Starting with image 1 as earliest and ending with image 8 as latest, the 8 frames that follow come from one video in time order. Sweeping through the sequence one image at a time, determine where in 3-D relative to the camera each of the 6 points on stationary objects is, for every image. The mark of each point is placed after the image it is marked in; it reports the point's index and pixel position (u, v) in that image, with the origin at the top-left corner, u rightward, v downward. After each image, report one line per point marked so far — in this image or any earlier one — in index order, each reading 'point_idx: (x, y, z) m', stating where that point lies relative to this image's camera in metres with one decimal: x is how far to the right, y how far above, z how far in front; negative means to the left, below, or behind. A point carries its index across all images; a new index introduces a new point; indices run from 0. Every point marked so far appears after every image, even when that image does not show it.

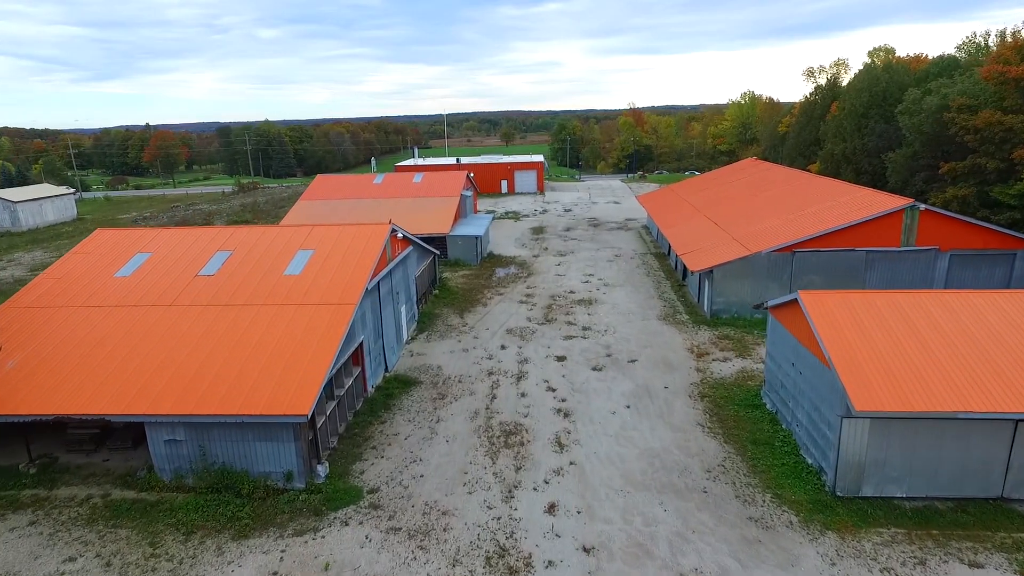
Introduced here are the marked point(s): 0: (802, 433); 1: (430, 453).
0: (+6.3, -3.1, +12.9) m
1: (-1.9, -3.8, +13.7) m
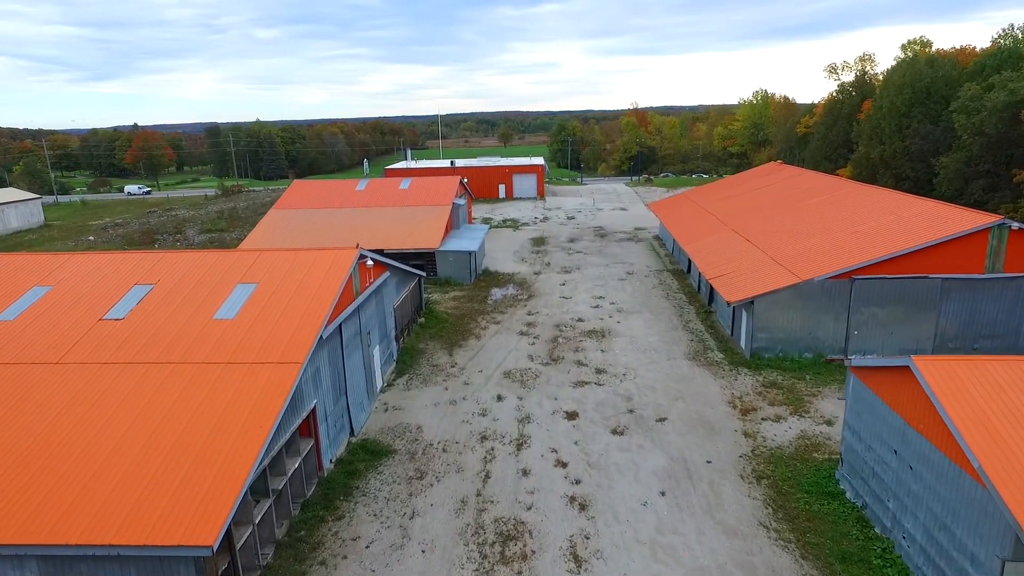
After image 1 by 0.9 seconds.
0: (+6.2, -4.1, +9.3) m
1: (-1.9, -4.7, +10.0) m
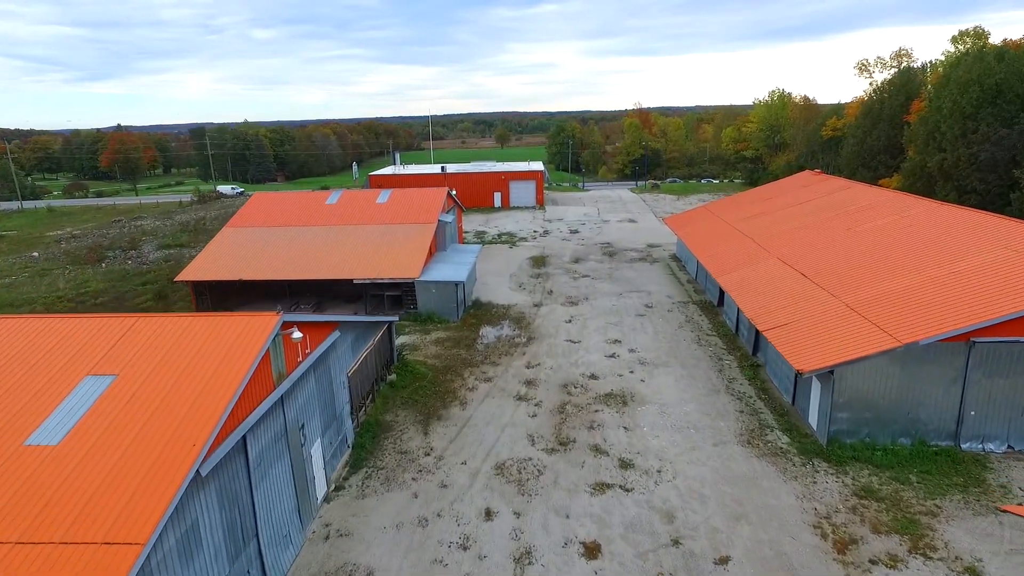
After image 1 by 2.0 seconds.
0: (+6.2, -5.5, +4.7) m
1: (-2.0, -6.1, +5.4) m
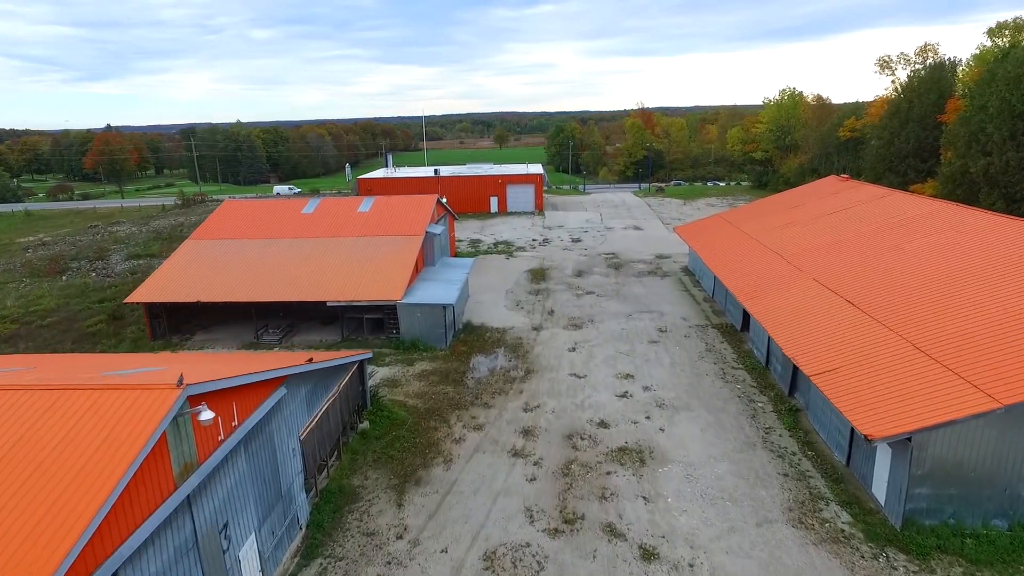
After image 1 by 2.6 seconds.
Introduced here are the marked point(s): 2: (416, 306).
0: (+6.1, -6.2, +2.0) m
1: (-2.1, -6.8, +2.7) m
2: (-3.1, -0.6, +19.4) m
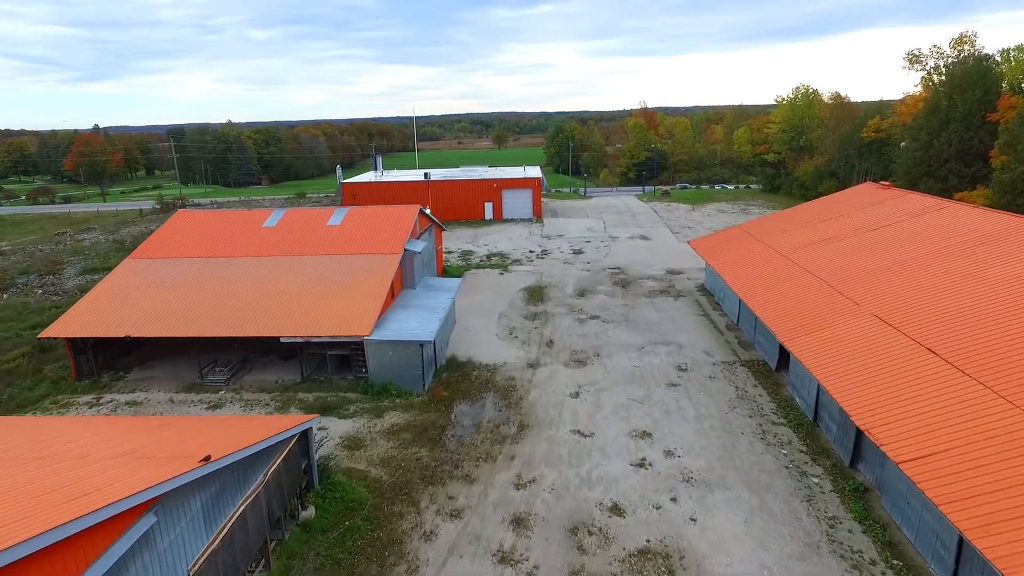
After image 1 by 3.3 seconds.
0: (+5.8, -7.1, -1.2) m
1: (-2.3, -7.7, -0.5) m
2: (-3.4, -1.5, +16.1) m
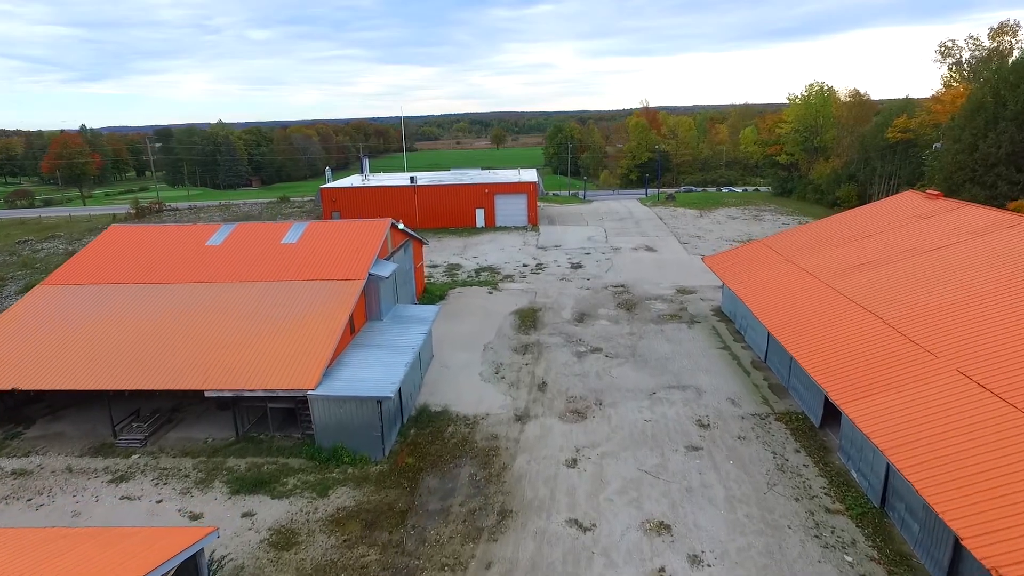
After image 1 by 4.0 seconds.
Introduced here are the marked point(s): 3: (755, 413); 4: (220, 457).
0: (+5.4, -8.0, -4.4) m
1: (-2.7, -8.6, -3.8) m
2: (-3.8, -2.4, +12.9) m
3: (+5.9, -3.0, +14.5) m
4: (-6.6, -3.8, +13.5) m
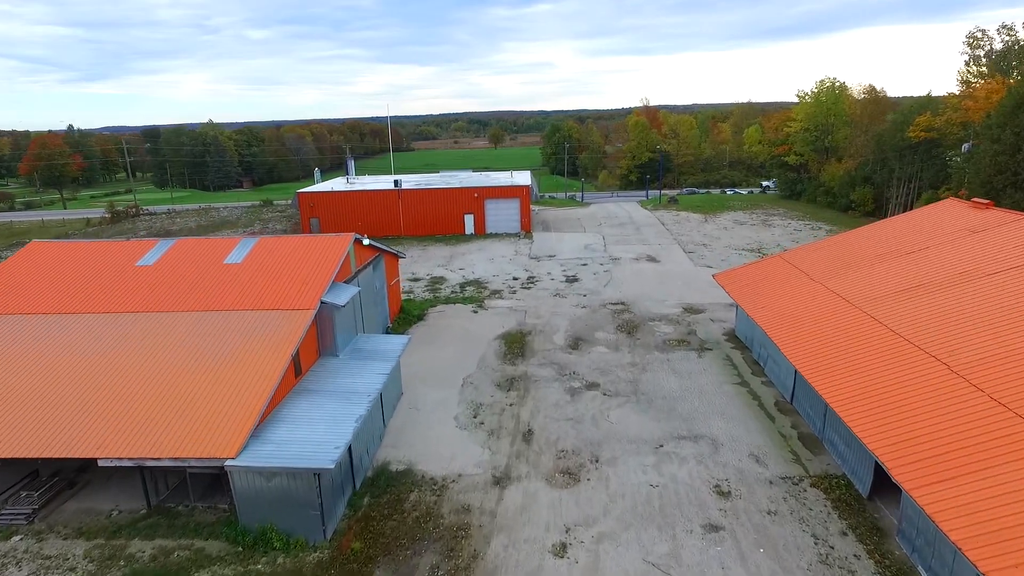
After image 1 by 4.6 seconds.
0: (+5.0, -8.7, -7.1) m
1: (-3.1, -9.3, -6.4) m
2: (-4.2, -3.1, +10.3) m
3: (+5.4, -3.7, +11.9) m
4: (-7.0, -4.5, +10.8) m
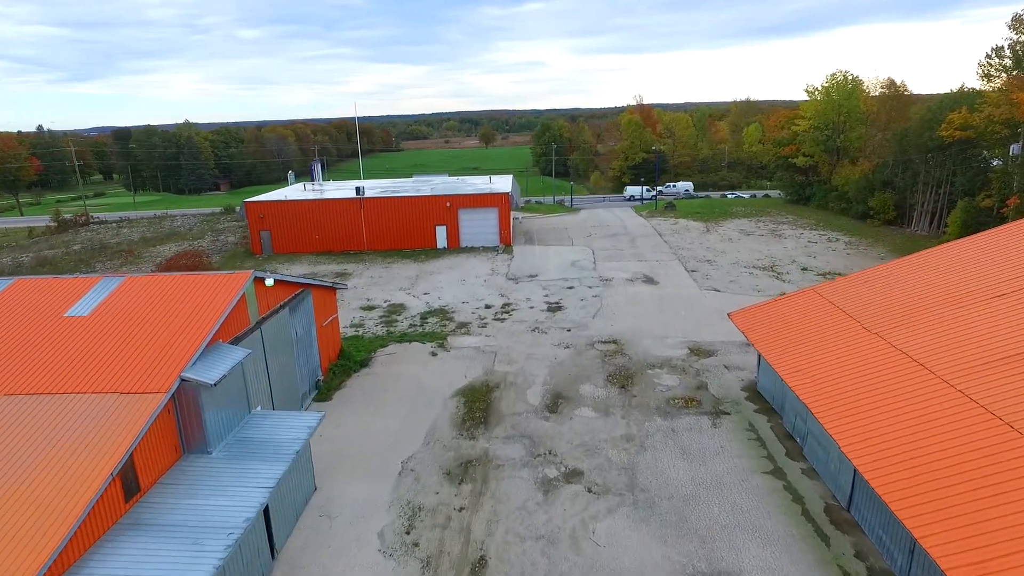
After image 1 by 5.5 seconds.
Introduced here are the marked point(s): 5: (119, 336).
0: (+4.3, -9.8, -11.2) m
1: (-3.8, -10.5, -10.6) m
2: (-5.1, -4.2, +6.0) m
3: (+4.5, -4.8, +7.7) m
4: (-7.9, -5.7, +6.5) m
5: (-7.0, -0.7, +10.8) m
